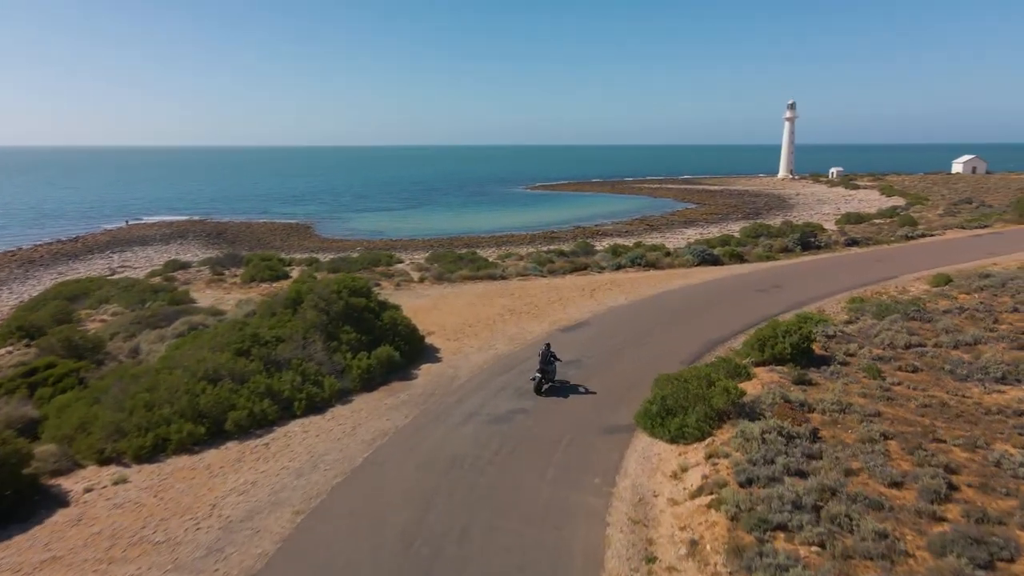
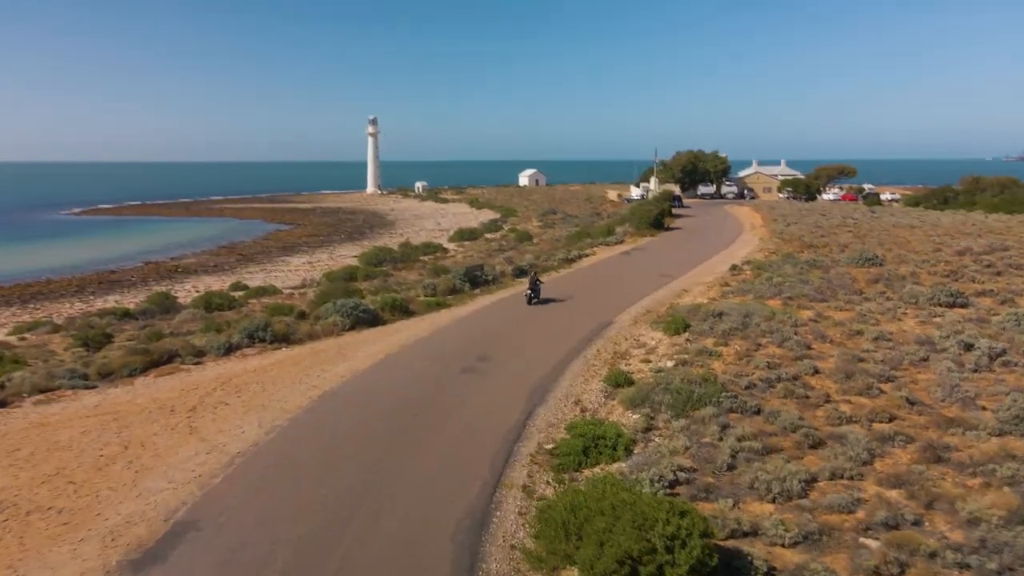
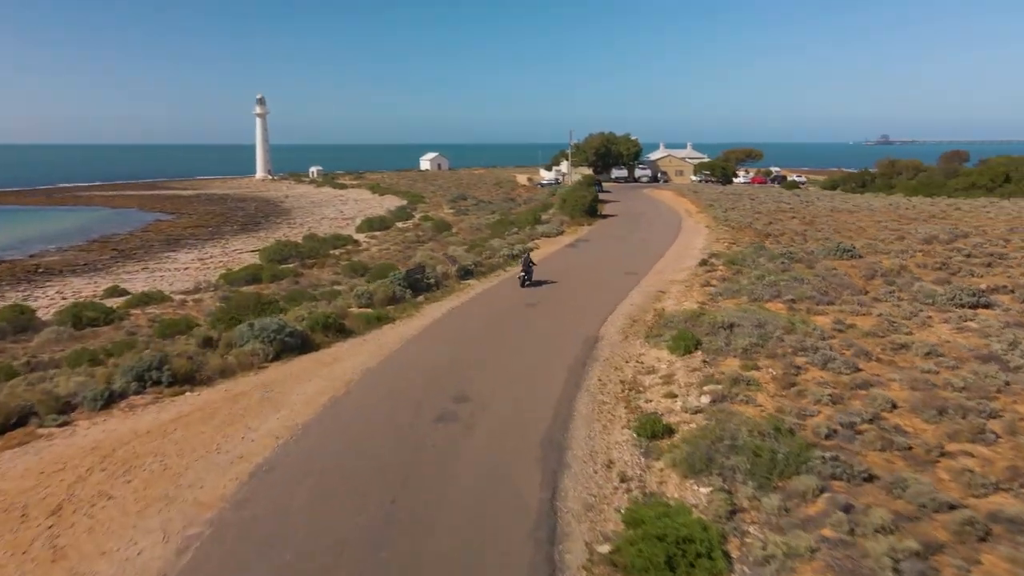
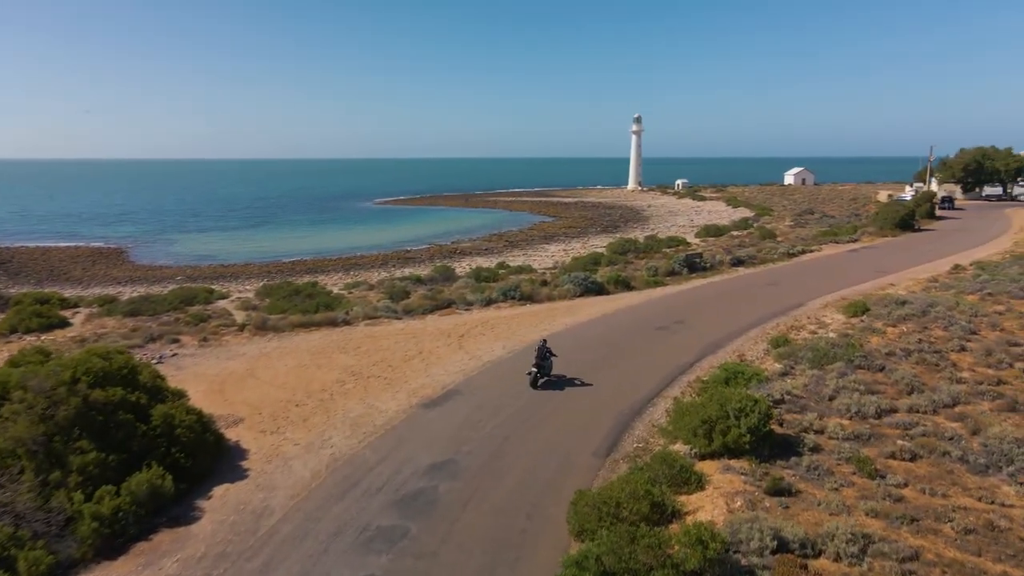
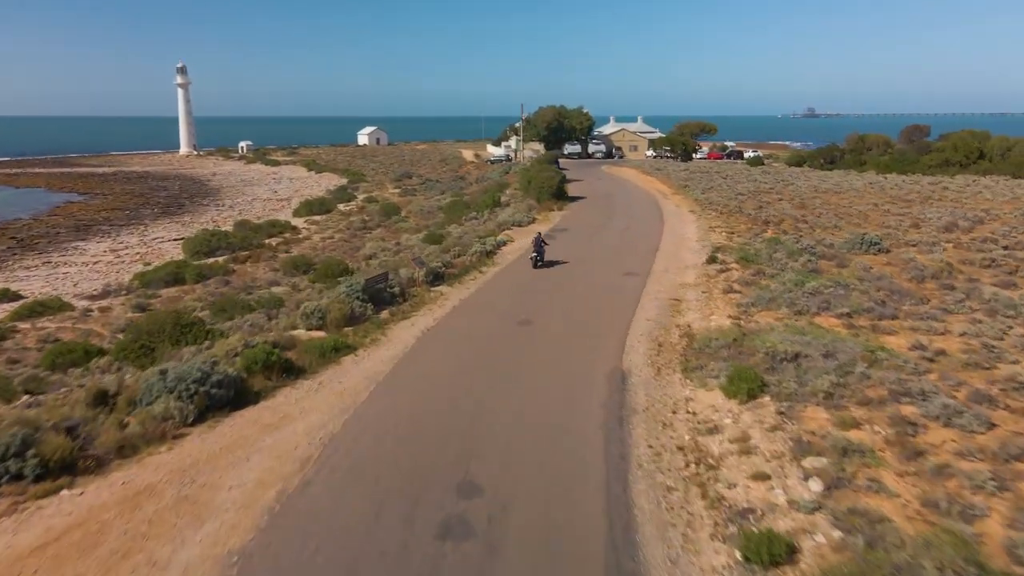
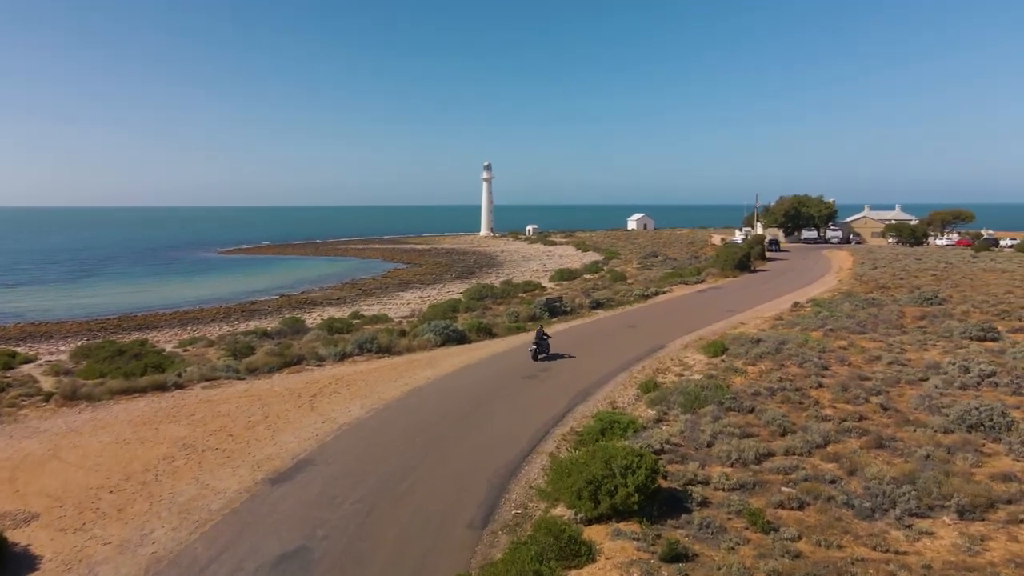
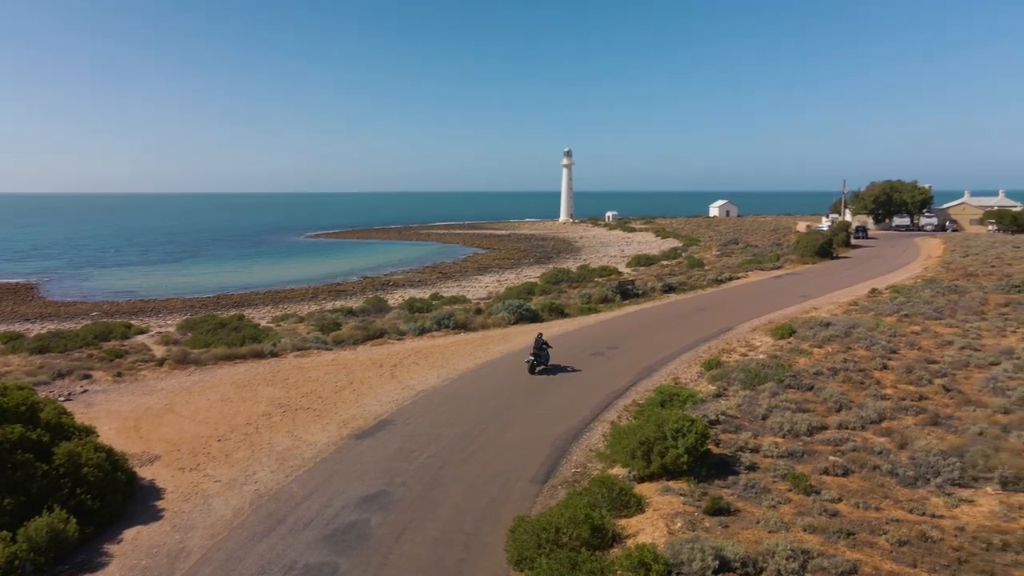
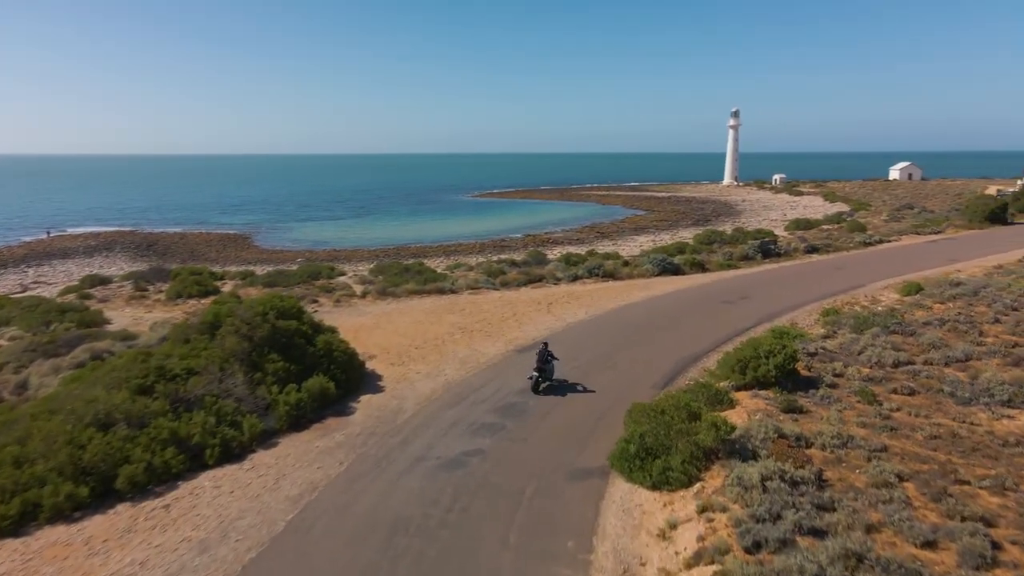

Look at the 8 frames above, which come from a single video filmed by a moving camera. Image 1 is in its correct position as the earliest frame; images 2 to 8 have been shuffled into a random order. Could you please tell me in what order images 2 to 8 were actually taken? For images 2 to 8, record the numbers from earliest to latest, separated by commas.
8, 4, 7, 6, 2, 3, 5
